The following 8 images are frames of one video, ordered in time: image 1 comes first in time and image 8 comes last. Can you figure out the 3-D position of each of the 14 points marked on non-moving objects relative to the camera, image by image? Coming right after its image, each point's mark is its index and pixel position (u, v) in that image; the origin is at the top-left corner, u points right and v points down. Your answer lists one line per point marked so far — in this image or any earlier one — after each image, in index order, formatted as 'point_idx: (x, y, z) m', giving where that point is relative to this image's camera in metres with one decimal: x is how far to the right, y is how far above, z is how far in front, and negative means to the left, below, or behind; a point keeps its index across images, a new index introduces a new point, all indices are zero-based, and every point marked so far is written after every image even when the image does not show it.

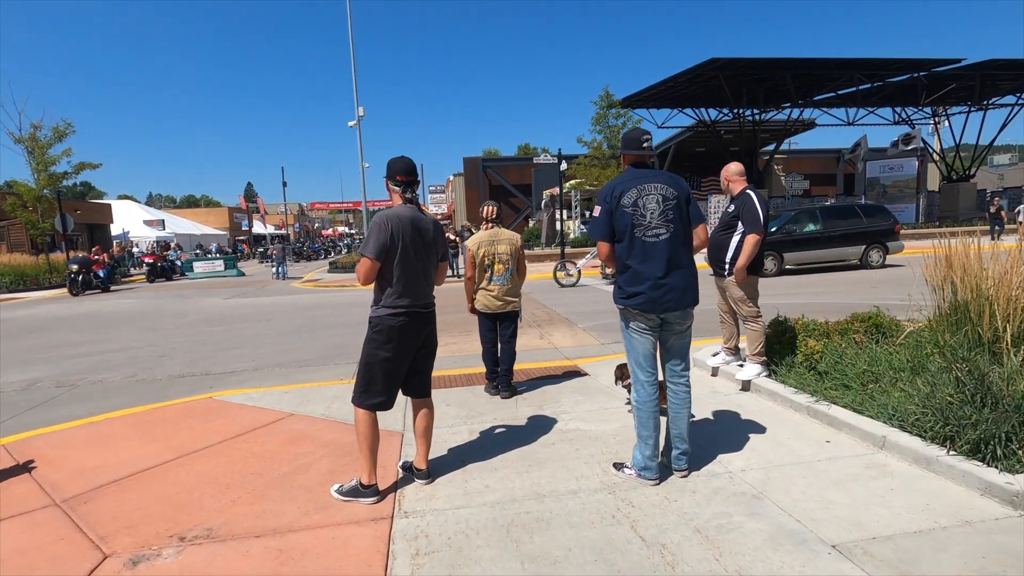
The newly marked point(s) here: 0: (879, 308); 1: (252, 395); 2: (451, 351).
0: (+3.7, -0.2, +6.0) m
1: (-2.5, -1.0, +5.6) m
2: (-0.8, -0.8, +7.8) m
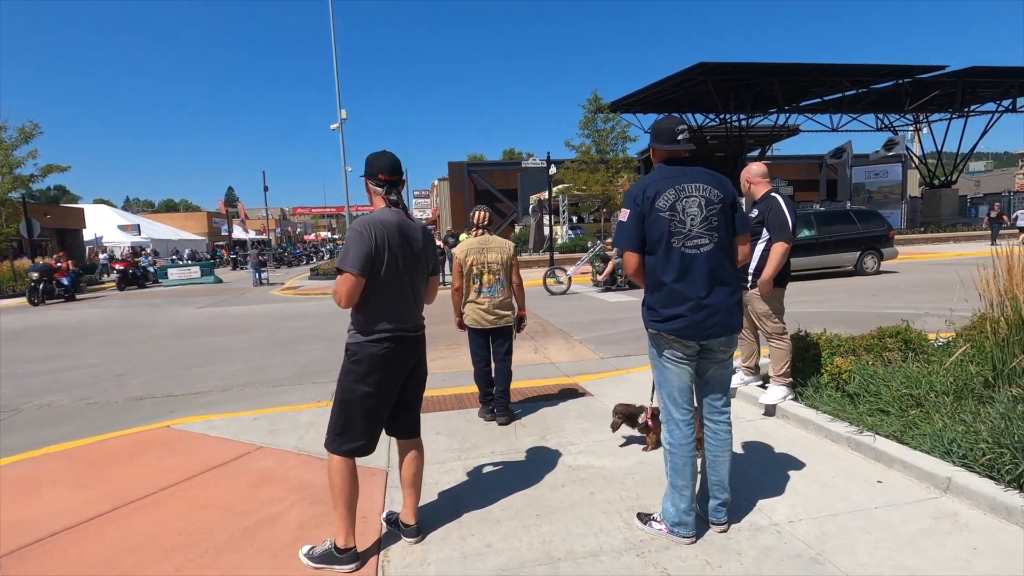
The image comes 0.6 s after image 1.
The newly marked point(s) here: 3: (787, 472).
0: (+3.7, -0.3, +5.6) m
1: (-2.5, -1.1, +4.9) m
2: (-0.9, -1.0, +7.2) m
3: (+1.7, -1.1, +3.6) m
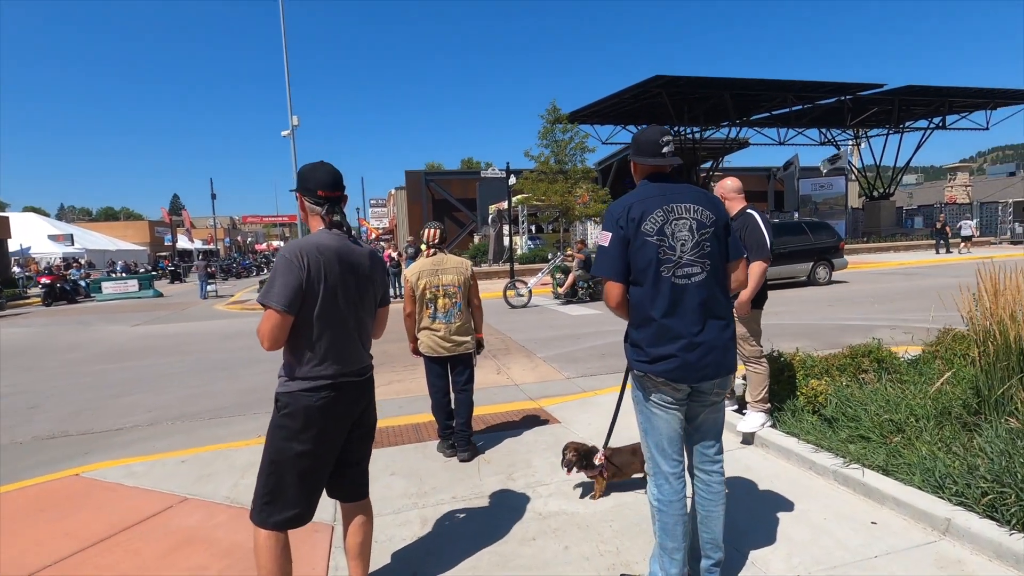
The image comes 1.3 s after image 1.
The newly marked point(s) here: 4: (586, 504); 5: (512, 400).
0: (+3.4, -0.5, +5.4) m
1: (-2.8, -1.3, +4.3) m
2: (-1.4, -1.2, +6.7) m
3: (+1.5, -1.3, +3.3) m
4: (+0.4, -1.3, +3.5) m
5: (0.0, -1.2, +6.4) m
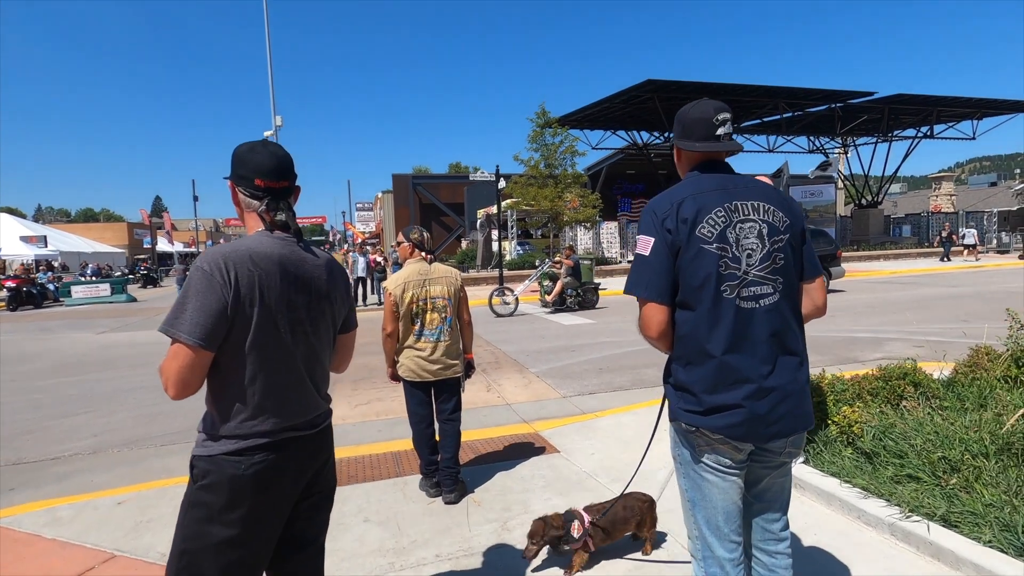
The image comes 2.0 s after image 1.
0: (+3.3, -0.6, +4.9) m
1: (-2.8, -1.4, +3.7) m
2: (-1.4, -1.3, +6.1) m
3: (+1.5, -1.4, +2.7) m
4: (+0.4, -1.4, +2.9) m
5: (-0.1, -1.3, +5.7) m
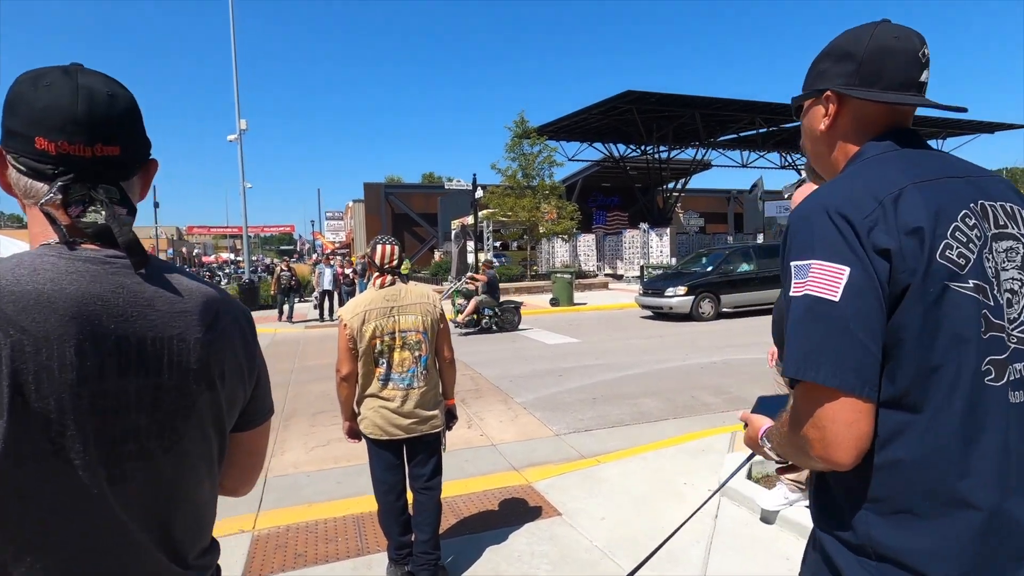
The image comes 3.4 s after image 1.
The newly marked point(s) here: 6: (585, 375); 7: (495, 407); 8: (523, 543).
0: (+3.2, -0.8, +4.2) m
1: (-2.8, -1.5, +2.6) m
2: (-1.6, -1.5, +5.1) m
3: (+1.5, -1.5, +1.9) m
4: (+0.4, -1.5, +2.0) m
5: (-0.2, -1.5, +4.8) m
6: (+1.0, -1.2, +8.1) m
7: (-0.2, -1.3, +6.6) m
8: (+0.1, -1.5, +3.5) m
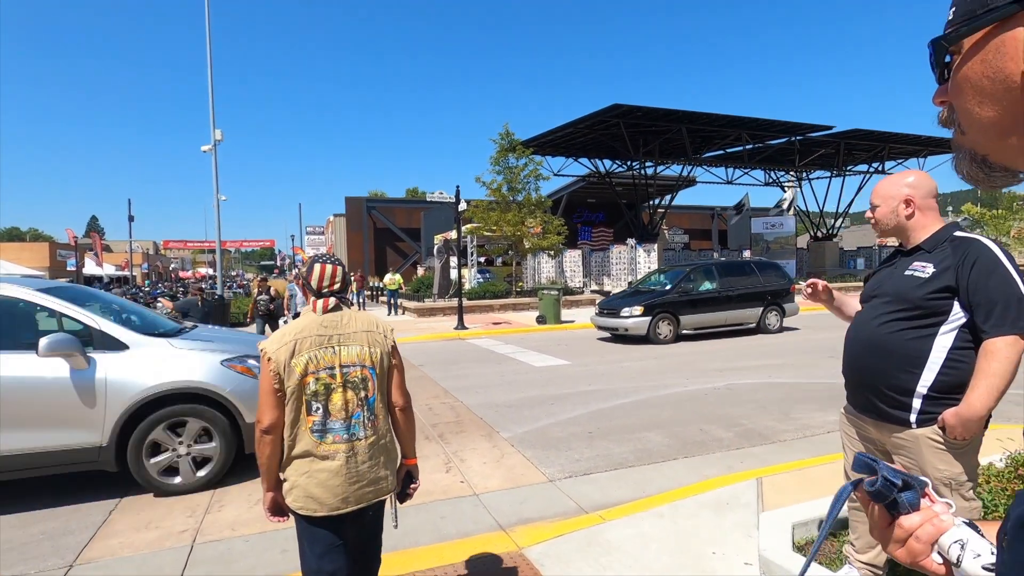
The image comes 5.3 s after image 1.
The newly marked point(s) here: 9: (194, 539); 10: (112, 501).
0: (+3.2, -0.9, +3.4) m
1: (-2.8, -1.6, +1.7) m
2: (-1.7, -1.6, +4.3) m
3: (+1.5, -1.6, +1.1) m
4: (+0.4, -1.6, +1.2) m
5: (-0.3, -1.6, +4.0) m
6: (+0.8, -1.4, +7.3) m
7: (-0.3, -1.5, +5.8) m
8: (0.0, -1.6, +2.7) m
9: (-2.1, -1.6, +4.0) m
10: (-3.1, -1.6, +4.7) m
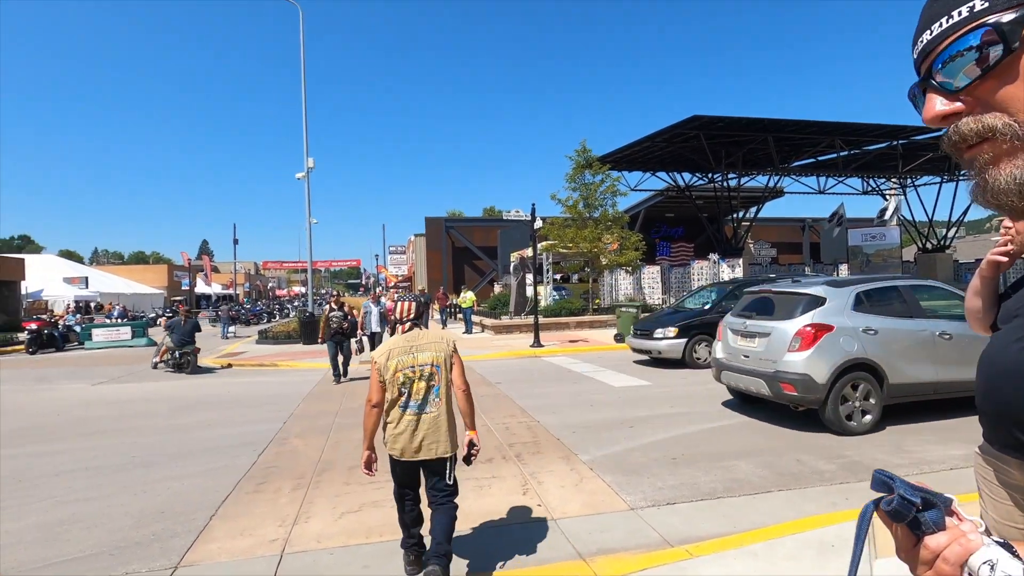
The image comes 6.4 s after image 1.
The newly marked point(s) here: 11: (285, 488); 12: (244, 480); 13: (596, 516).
0: (+3.6, -1.0, +2.9) m
1: (-2.6, -1.7, +1.9) m
2: (-1.1, -1.8, +4.3) m
3: (+1.6, -1.6, +0.8) m
4: (+0.6, -1.6, +1.0) m
5: (+0.2, -1.8, +3.8) m
6: (+1.8, -1.6, +7.0) m
7: (+0.4, -1.7, +5.6) m
8: (+0.4, -1.7, +2.5) m
9: (-1.6, -1.8, +4.0) m
10: (-2.5, -1.8, +4.9) m
11: (-2.0, -1.8, +5.2) m
12: (-2.5, -1.8, +5.6) m
13: (+0.6, -1.7, +4.5) m
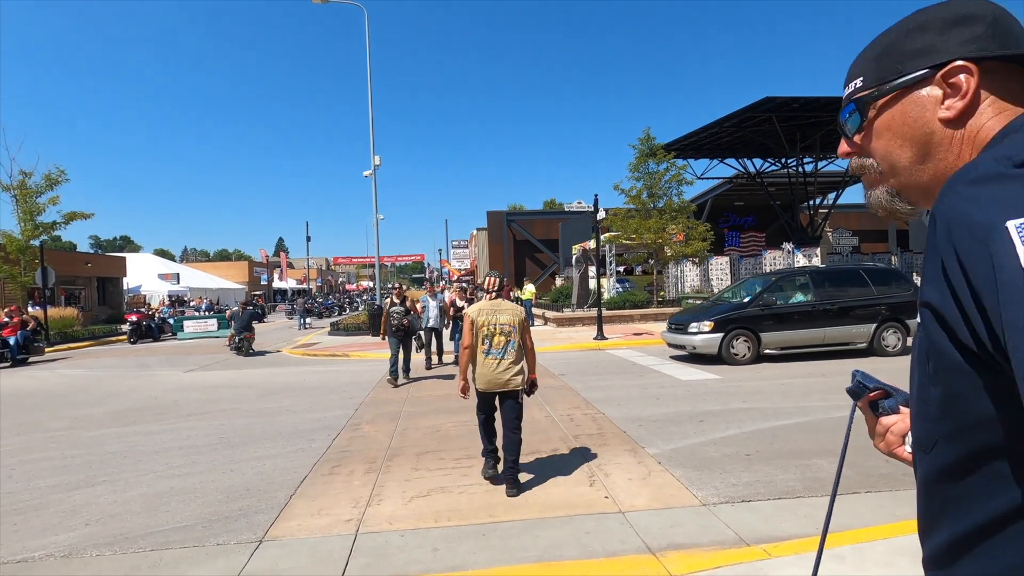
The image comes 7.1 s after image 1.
0: (+3.9, -1.0, +2.5) m
1: (-2.3, -1.6, +2.2) m
2: (-0.6, -1.7, +4.4) m
3: (+1.7, -1.5, +0.6) m
4: (+0.7, -1.6, +0.9) m
5: (+0.7, -1.7, +3.8) m
6: (+2.5, -1.5, +6.8) m
7: (+1.0, -1.6, +5.5) m
8: (+0.7, -1.6, +2.4) m
9: (-1.1, -1.7, +4.2) m
10: (-1.9, -1.7, +5.1) m
11: (-1.4, -1.7, +5.4) m
12: (-1.9, -1.7, +5.8) m
13: (+1.1, -1.6, +4.4) m
